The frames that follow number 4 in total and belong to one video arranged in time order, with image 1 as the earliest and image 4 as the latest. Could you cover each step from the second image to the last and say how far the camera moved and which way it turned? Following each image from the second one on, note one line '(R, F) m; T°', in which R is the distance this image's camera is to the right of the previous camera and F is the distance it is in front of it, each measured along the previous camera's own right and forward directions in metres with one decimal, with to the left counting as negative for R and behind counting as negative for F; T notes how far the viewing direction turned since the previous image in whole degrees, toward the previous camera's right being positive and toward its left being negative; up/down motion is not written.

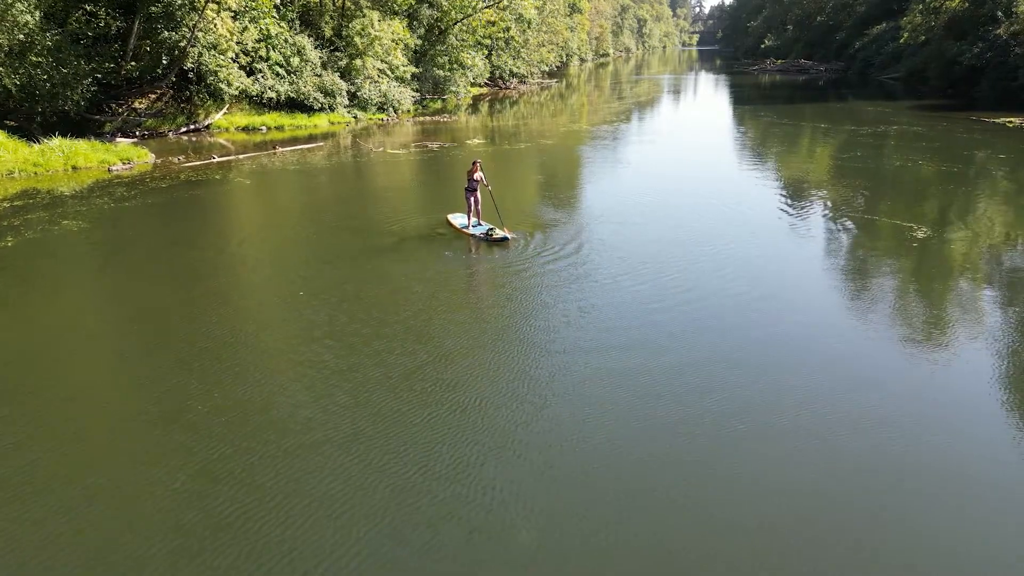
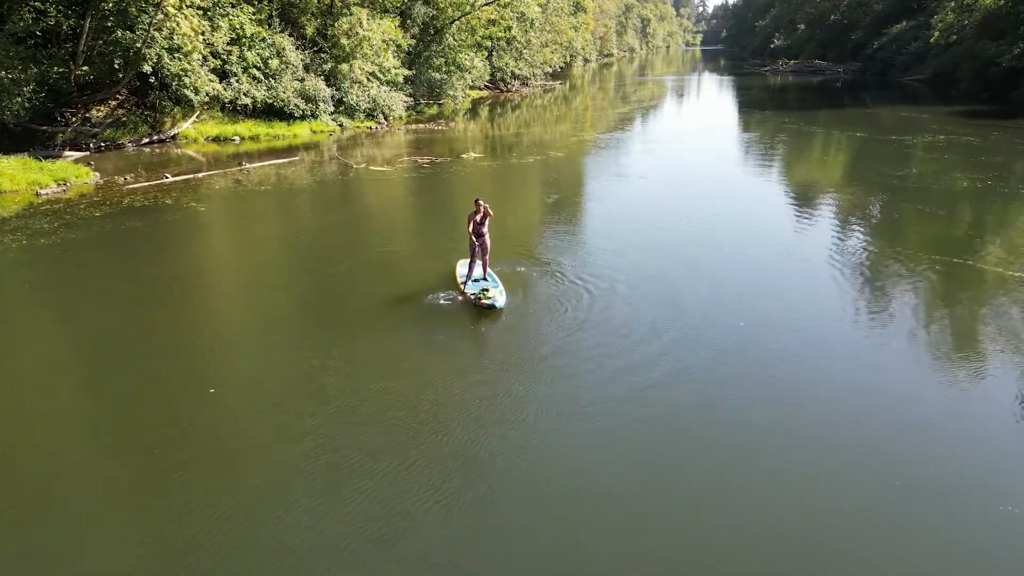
(-0.1, +1.9) m; 0°
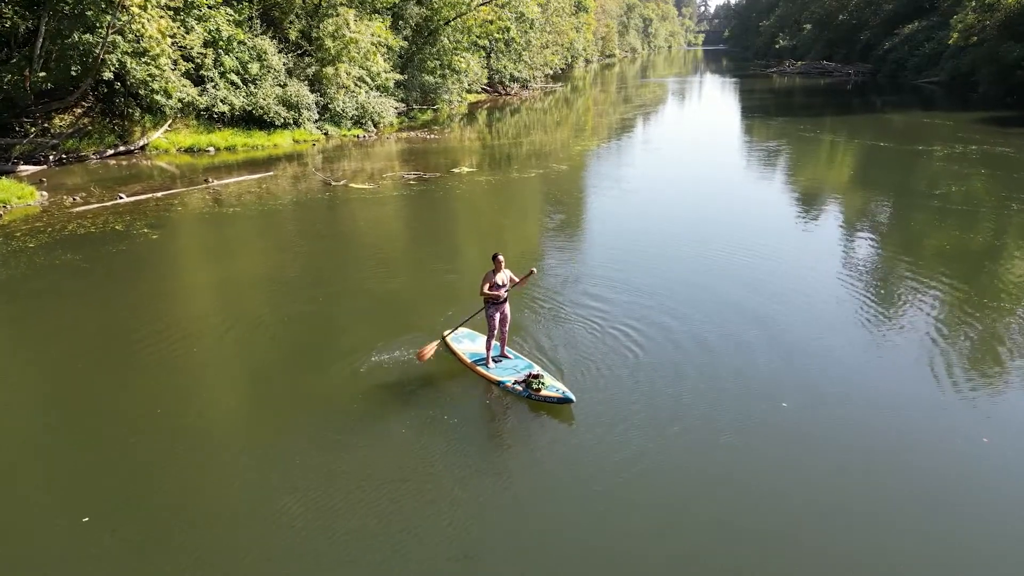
(+0.1, +1.2) m; 0°
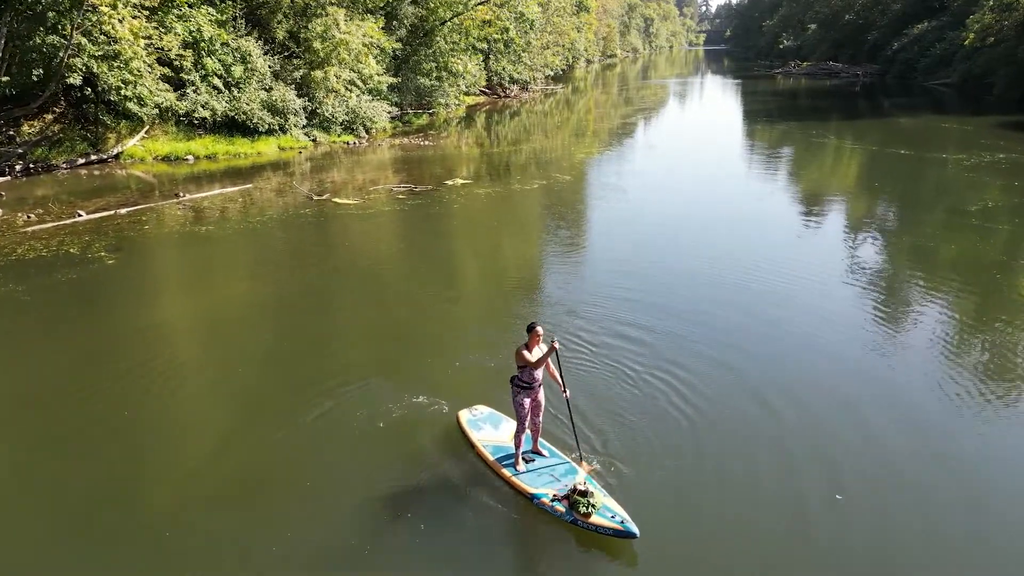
(0.0, +0.9) m; 0°
